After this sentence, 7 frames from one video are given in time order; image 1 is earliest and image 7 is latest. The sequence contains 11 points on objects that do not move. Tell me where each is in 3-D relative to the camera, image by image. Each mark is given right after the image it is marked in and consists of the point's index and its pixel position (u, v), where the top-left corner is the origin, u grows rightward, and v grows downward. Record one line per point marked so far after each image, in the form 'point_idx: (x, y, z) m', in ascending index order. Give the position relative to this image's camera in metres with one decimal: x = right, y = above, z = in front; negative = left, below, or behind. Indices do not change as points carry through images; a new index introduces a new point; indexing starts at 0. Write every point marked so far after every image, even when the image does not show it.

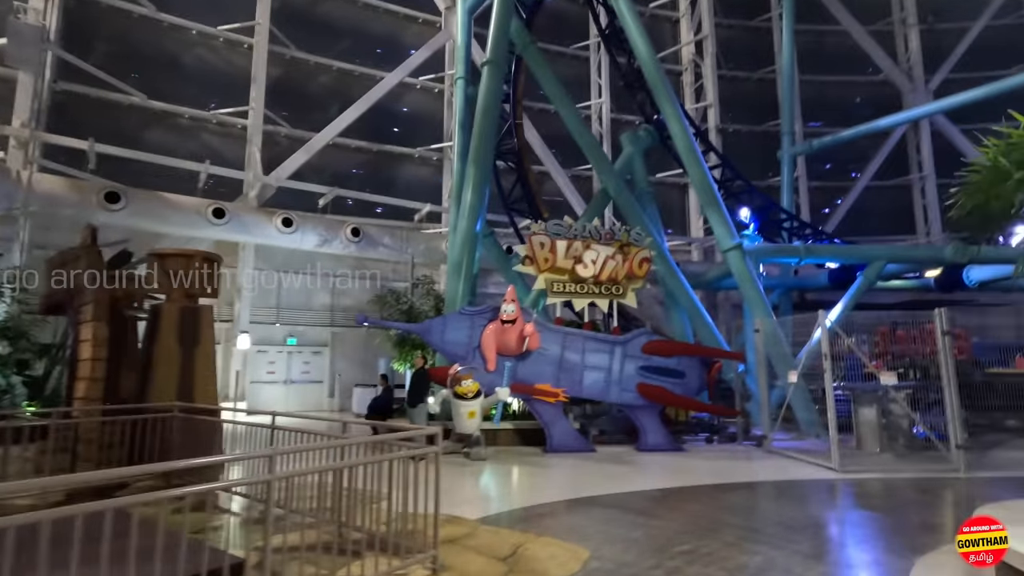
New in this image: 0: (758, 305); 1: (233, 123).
0: (+4.6, -0.3, +10.0) m
1: (-7.4, +4.4, +14.3) m
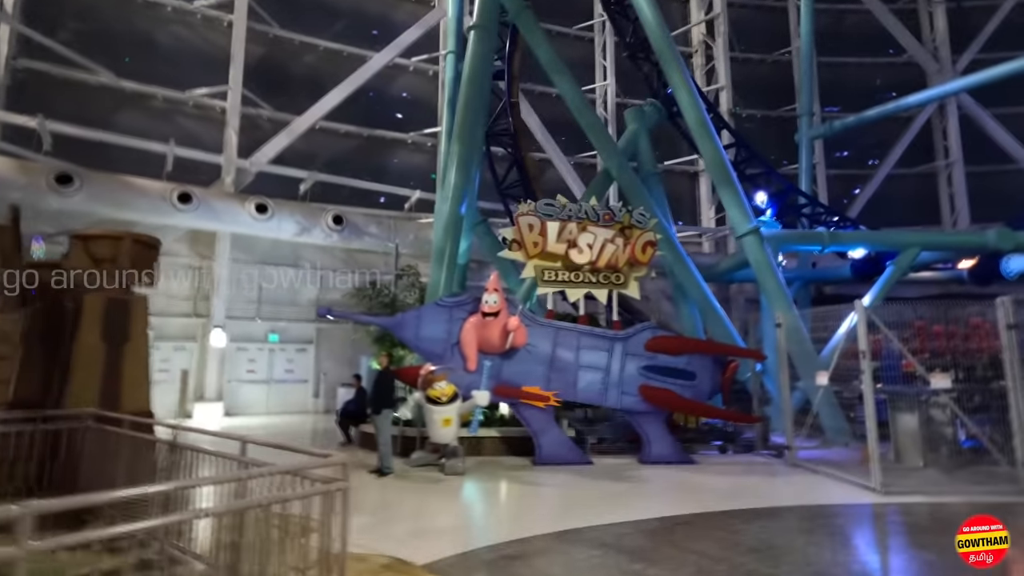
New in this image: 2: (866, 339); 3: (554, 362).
0: (+4.4, -0.2, +8.9) m
1: (-7.5, +4.6, +13.4) m
2: (+4.0, -0.6, +6.0) m
3: (+0.5, -1.0, +7.0) m
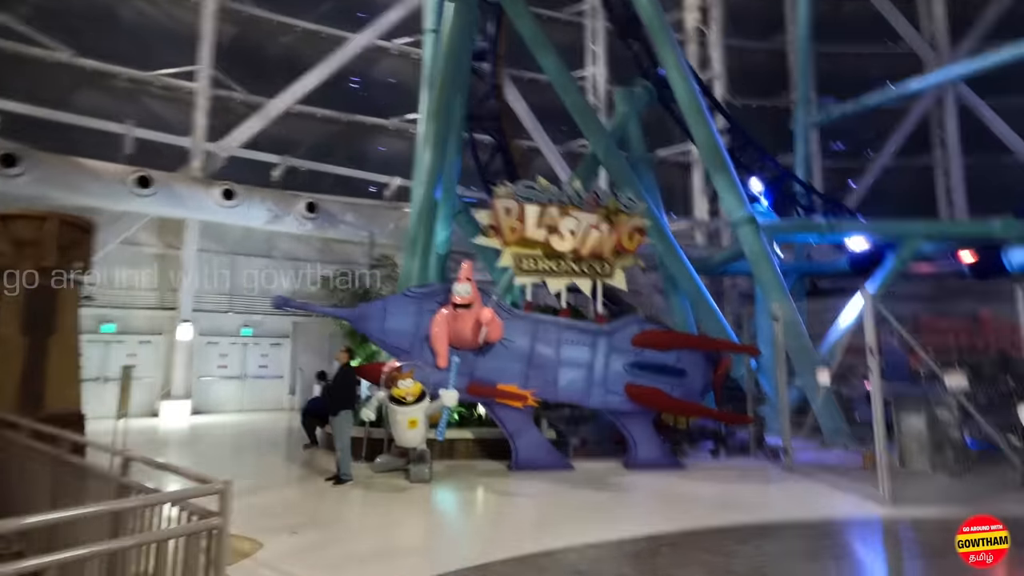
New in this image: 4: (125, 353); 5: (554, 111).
0: (+4.1, 0.0, +8.4) m
1: (-7.9, +4.8, +12.7) m
2: (+3.7, -0.5, +5.5) m
3: (+0.2, -0.8, +6.4) m
4: (-8.7, -1.5, +12.0) m
5: (+1.4, +5.6, +16.8) m
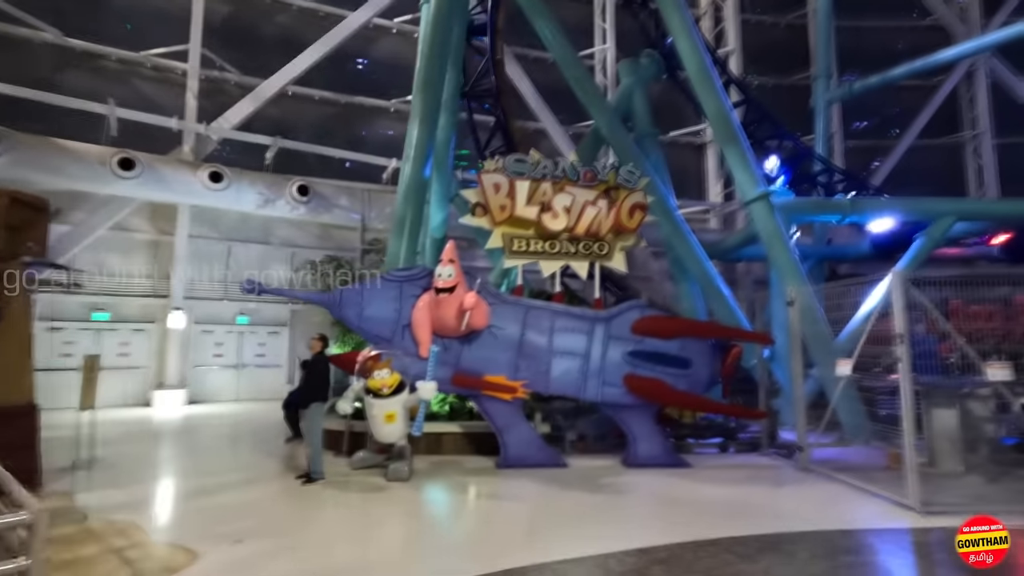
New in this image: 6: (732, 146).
0: (+4.0, +0.2, +7.7) m
1: (-7.9, +5.1, +12.3) m
2: (+3.6, -0.3, +4.9) m
3: (+0.1, -0.6, +5.9) m
4: (-8.6, -1.2, +11.7) m
5: (+1.5, +6.0, +16.1) m
6: (+3.3, +2.2, +8.1) m
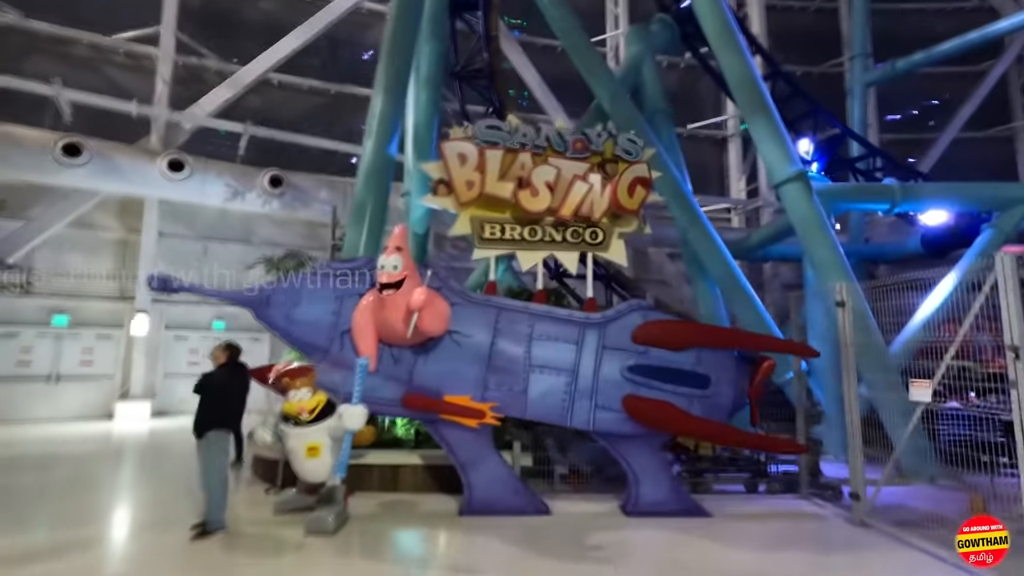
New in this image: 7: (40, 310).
0: (+3.8, +0.2, +6.3) m
1: (-7.9, +5.0, +11.4) m
2: (+3.2, -0.2, +3.5) m
3: (-0.2, -0.6, +4.7) m
4: (-8.7, -1.2, +10.7) m
5: (+1.6, +5.8, +14.9) m
6: (+3.1, +2.2, +6.8) m
7: (-9.2, -0.4, +10.5) m
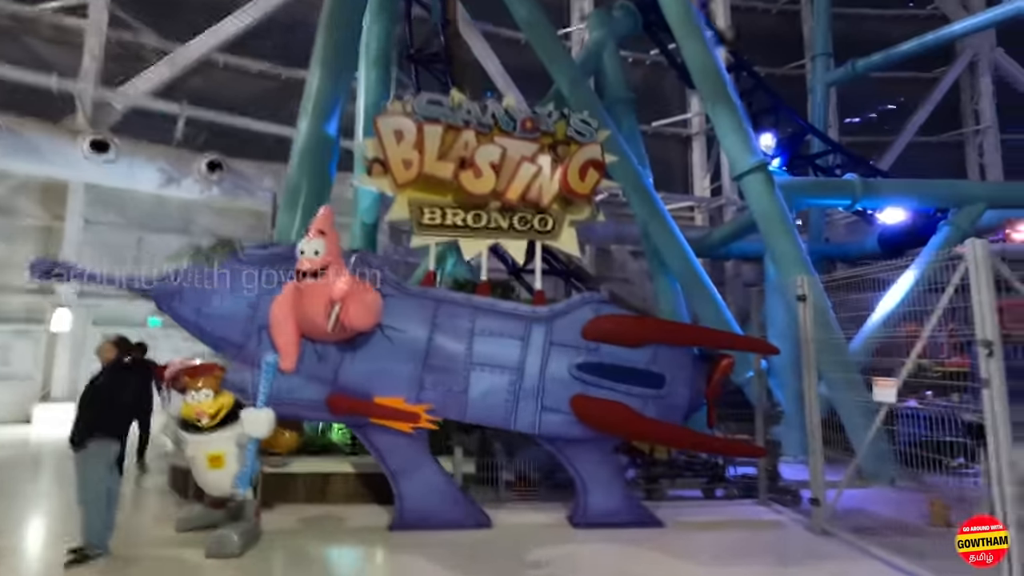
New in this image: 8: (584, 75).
0: (+3.2, +0.3, +6.1) m
1: (-8.7, +5.2, +10.5) m
2: (+2.8, -0.2, +3.2) m
3: (-0.6, -0.5, +4.2) m
4: (-9.5, -1.1, +9.8) m
5: (+0.6, +5.9, +14.6) m
6: (+2.6, +2.2, +6.6) m
7: (-10.0, -0.3, +9.5) m
8: (+1.0, +3.1, +7.7) m
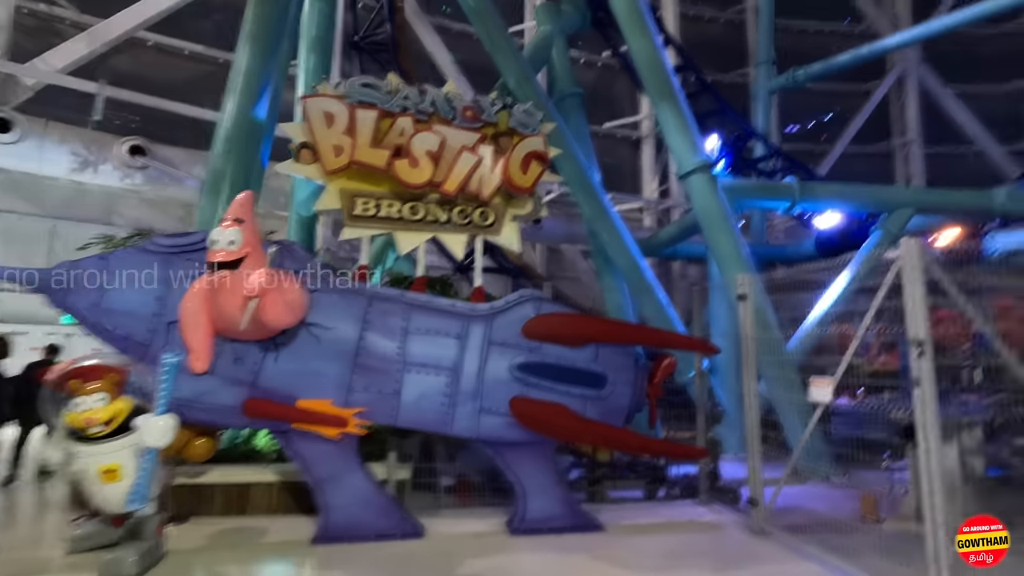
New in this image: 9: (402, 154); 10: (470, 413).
0: (+2.6, +0.3, +6.2) m
1: (-9.6, +5.3, +9.5) m
2: (+2.4, -0.2, +3.3) m
3: (-1.1, -0.5, +4.0) m
4: (-10.4, -0.9, +8.8) m
5: (-0.7, +5.9, +14.4) m
6: (+1.9, +2.2, +6.5) m
7: (-10.9, -0.2, +8.4) m
8: (+0.3, +3.1, +7.6) m
9: (-0.8, +1.1, +4.3) m
10: (-0.3, -0.9, +4.1) m
